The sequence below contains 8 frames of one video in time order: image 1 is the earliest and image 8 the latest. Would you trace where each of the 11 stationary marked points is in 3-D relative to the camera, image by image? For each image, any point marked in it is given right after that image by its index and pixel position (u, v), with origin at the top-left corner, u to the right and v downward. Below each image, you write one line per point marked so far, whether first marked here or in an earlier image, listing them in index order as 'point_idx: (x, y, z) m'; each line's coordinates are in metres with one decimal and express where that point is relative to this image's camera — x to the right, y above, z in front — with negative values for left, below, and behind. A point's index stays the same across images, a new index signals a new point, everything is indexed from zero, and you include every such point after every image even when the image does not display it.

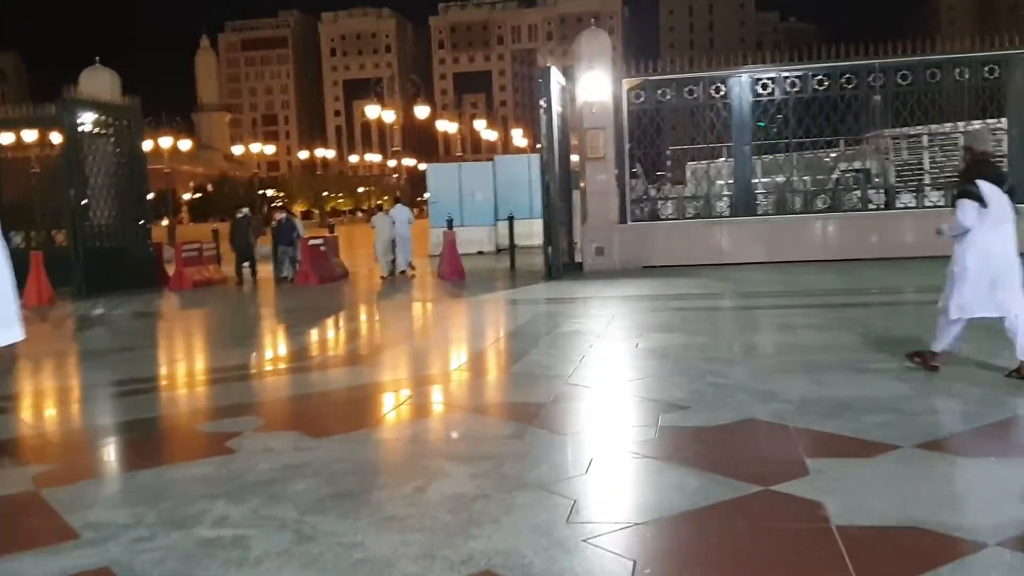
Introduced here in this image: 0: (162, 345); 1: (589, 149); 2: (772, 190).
0: (-4.9, -0.8, +13.2) m
1: (+1.6, +3.0, +19.7) m
2: (+5.6, +2.1, +19.9) m
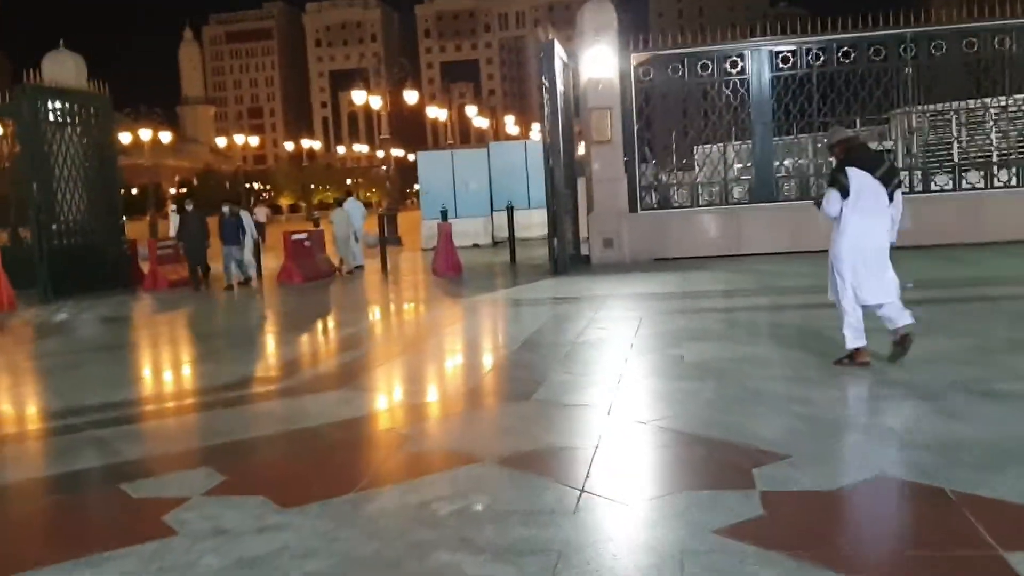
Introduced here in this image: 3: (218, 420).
0: (-4.8, -0.8, +11.7) m
1: (+1.6, +3.1, +18.2) m
2: (+5.6, +2.3, +18.5) m
3: (-2.2, -1.0, +7.0) m
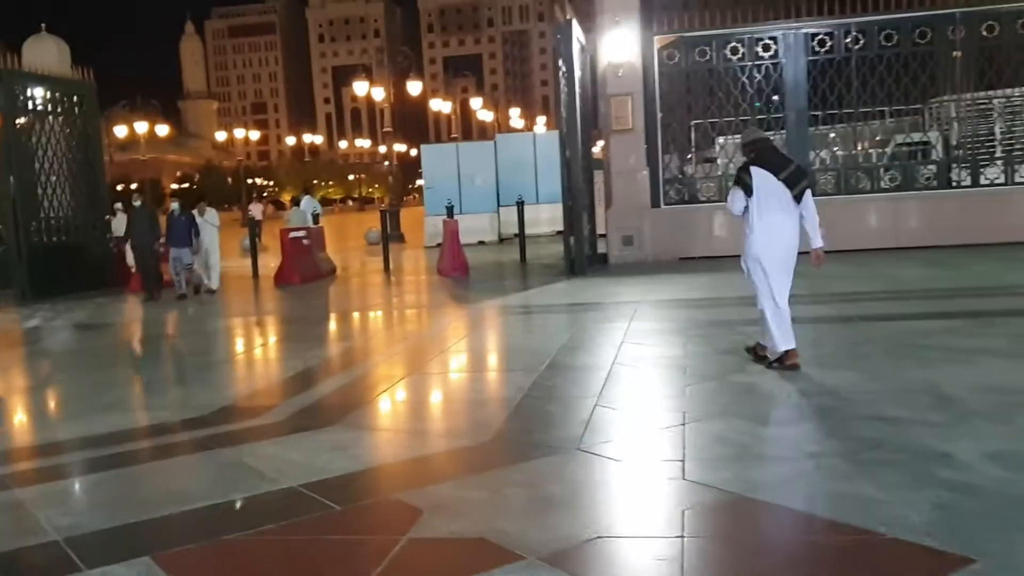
0: (-4.6, -0.9, +10.4) m
1: (+1.9, +3.1, +16.9) m
2: (+5.9, +2.2, +17.1) m
3: (-2.0, -1.1, +5.6) m
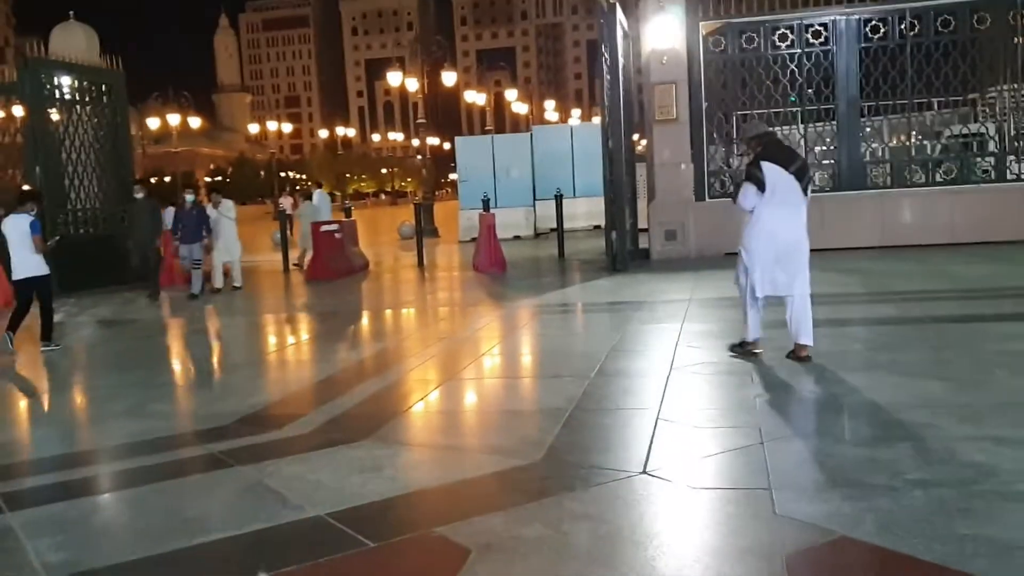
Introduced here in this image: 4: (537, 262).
0: (-4.2, -0.8, +9.9) m
1: (+2.5, +3.1, +16.2) m
2: (+6.5, +2.3, +16.3) m
3: (-1.7, -1.1, +5.1) m
4: (+0.5, +0.5, +18.5) m
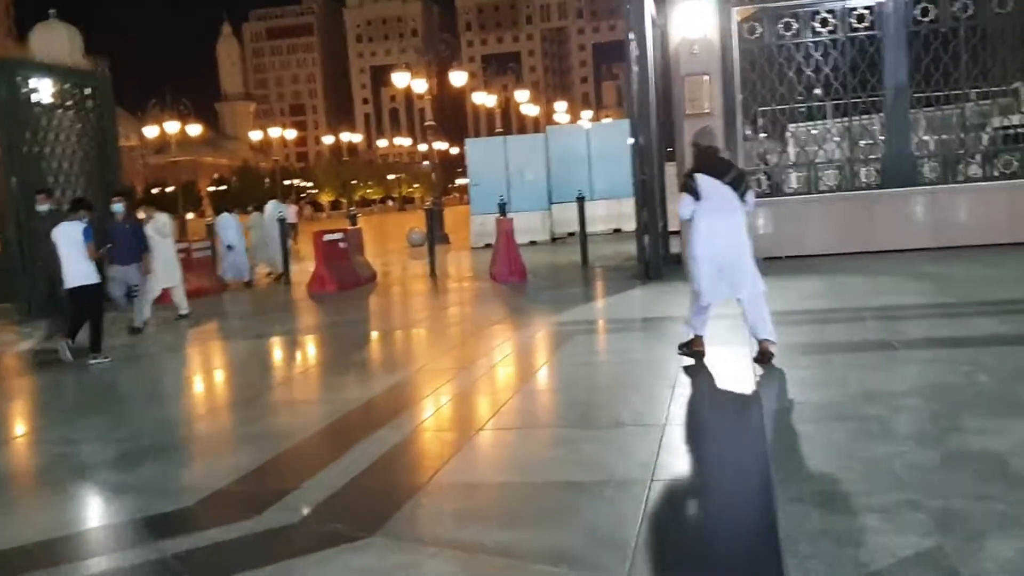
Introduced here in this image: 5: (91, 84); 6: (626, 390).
0: (-3.9, -1.1, +8.6) m
1: (+2.8, +3.0, +14.8) m
2: (+6.8, +2.2, +14.9) m
3: (-1.5, -1.2, +3.8) m
4: (+0.8, +0.3, +17.1) m
5: (-7.6, +3.7, +16.9) m
6: (+0.8, -0.7, +7.0) m
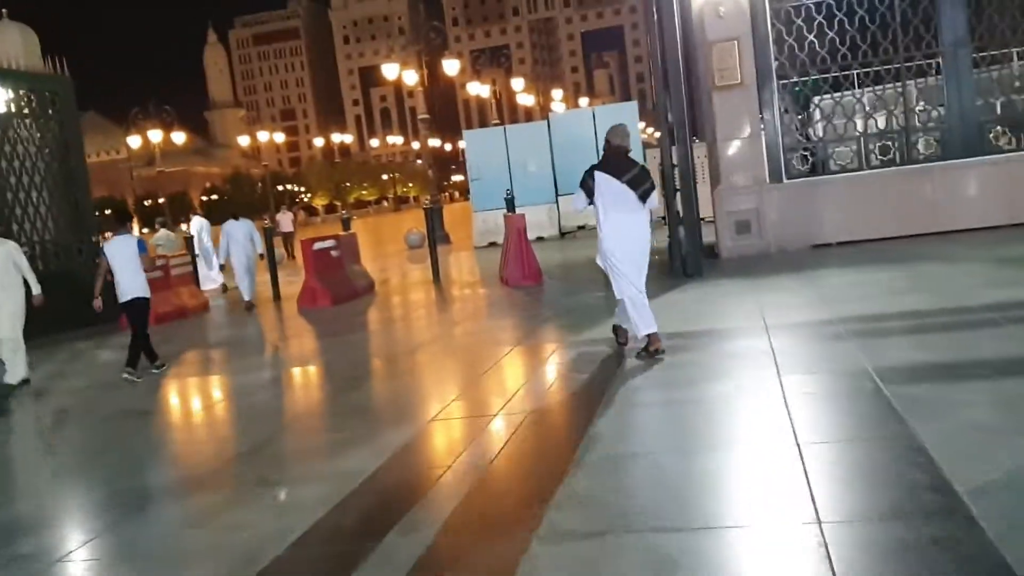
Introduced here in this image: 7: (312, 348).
0: (-3.6, -1.4, +6.9) m
1: (+2.9, +3.0, +13.1) m
2: (+6.9, +2.5, +13.2) m
3: (-1.2, -1.5, +2.1) m
4: (+1.1, +0.3, +15.4) m
5: (-7.6, +3.3, +15.2) m
6: (+1.1, -0.8, +5.3) m
7: (-2.4, -0.7, +11.0) m
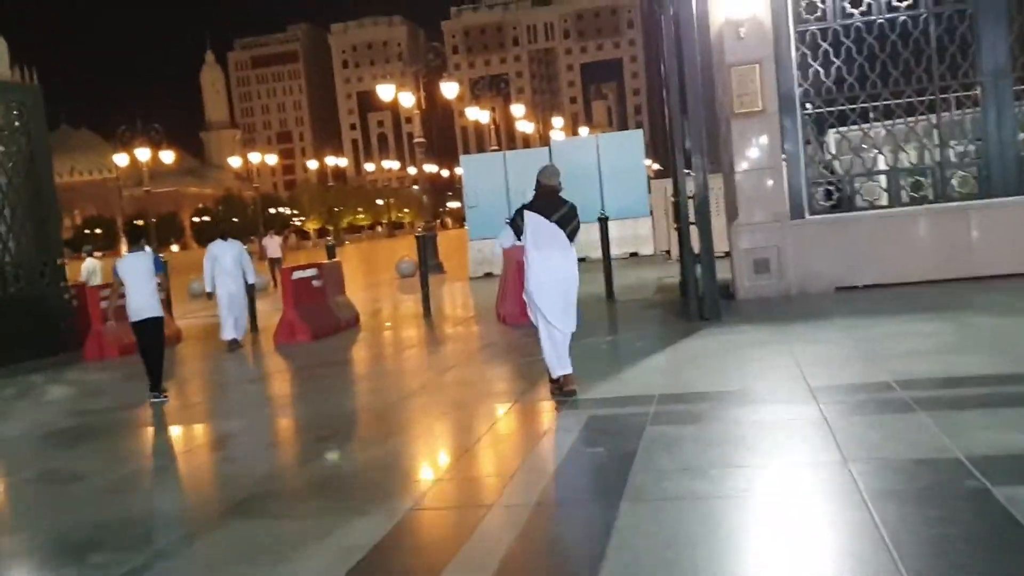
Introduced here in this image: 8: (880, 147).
0: (-3.6, -1.6, +5.7) m
1: (+2.9, +2.5, +12.1) m
2: (+7.0, +1.8, +12.2) m
3: (-1.2, -1.6, +0.9) m
4: (+1.0, -0.3, +14.3) m
5: (-7.6, +2.9, +14.1) m
6: (+1.1, -1.1, +4.1) m
7: (-2.4, -1.1, +9.8) m
8: (+4.8, +1.9, +12.2) m
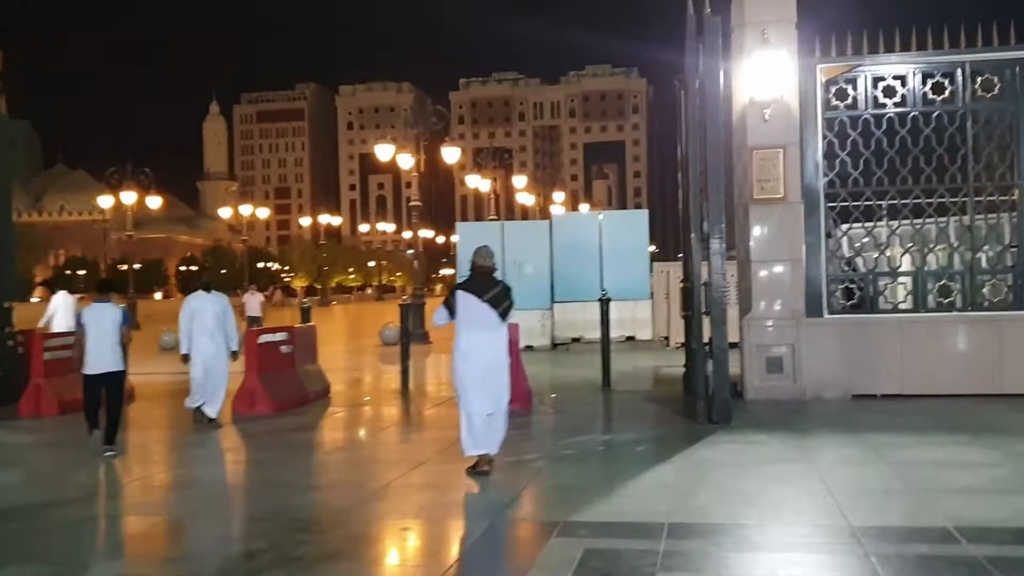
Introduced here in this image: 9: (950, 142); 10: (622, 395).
0: (-3.8, -1.8, +4.4) m
1: (+3.0, +1.3, +11.2) m
2: (+6.9, +0.3, +11.3) m
3: (-1.2, -1.6, -0.3) m
4: (+0.8, -1.5, +13.1) m
5: (-7.5, +2.3, +13.1) m
6: (+1.0, -1.6, +3.0) m
7: (-2.6, -1.7, +8.6) m
8: (+4.8, +0.5, +11.3) m
9: (+5.3, +1.7, +11.1) m
10: (+1.5, -1.5, +12.6) m
